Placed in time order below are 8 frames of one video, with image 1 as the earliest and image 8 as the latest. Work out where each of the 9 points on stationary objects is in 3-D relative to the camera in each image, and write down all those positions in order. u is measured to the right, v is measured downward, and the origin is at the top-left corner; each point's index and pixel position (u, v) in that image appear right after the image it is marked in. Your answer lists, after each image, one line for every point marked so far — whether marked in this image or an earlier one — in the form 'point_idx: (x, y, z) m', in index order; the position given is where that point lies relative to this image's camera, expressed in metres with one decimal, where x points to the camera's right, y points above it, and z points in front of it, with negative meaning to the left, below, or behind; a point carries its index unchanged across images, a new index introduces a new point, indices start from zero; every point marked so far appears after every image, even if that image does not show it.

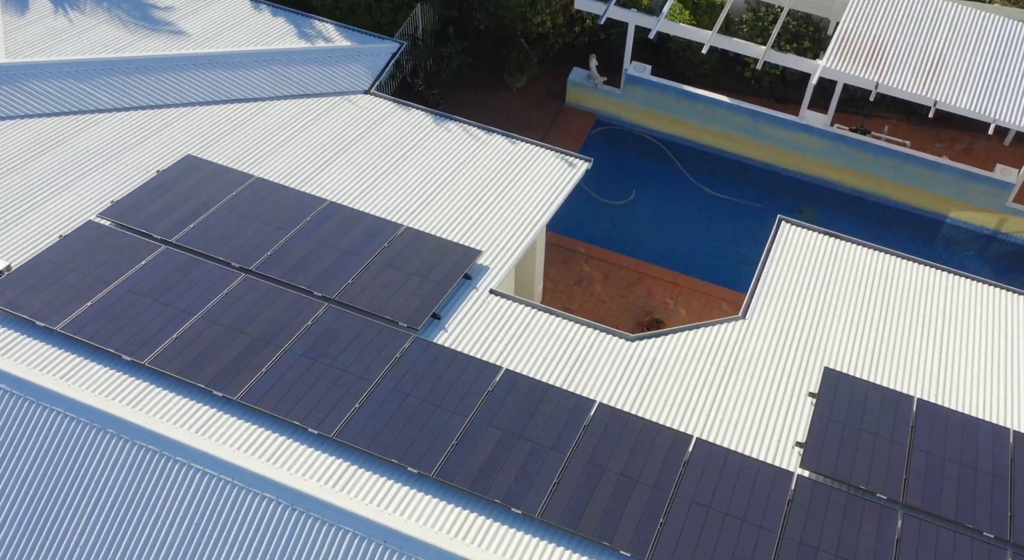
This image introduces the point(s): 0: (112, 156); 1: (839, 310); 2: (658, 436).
0: (-7.0, +2.2, +18.8) m
1: (+5.4, -0.5, +17.8) m
2: (+2.0, -2.1, +14.5) m
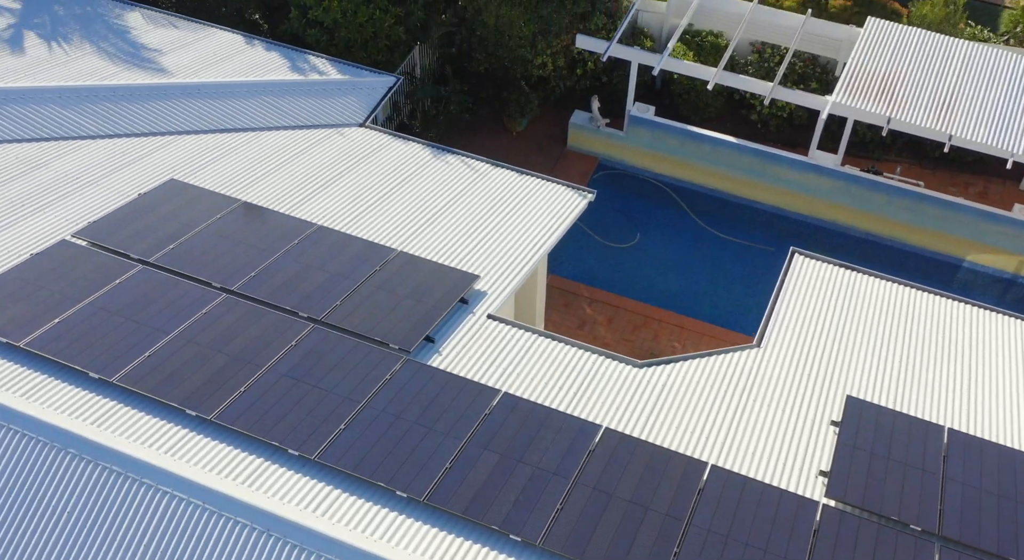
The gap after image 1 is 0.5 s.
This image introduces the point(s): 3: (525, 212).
0: (-7.0, +1.7, +18.0) m
1: (+5.4, -0.9, +16.7) m
2: (+2.0, -2.2, +13.4) m
3: (+0.2, +1.2, +19.1) m
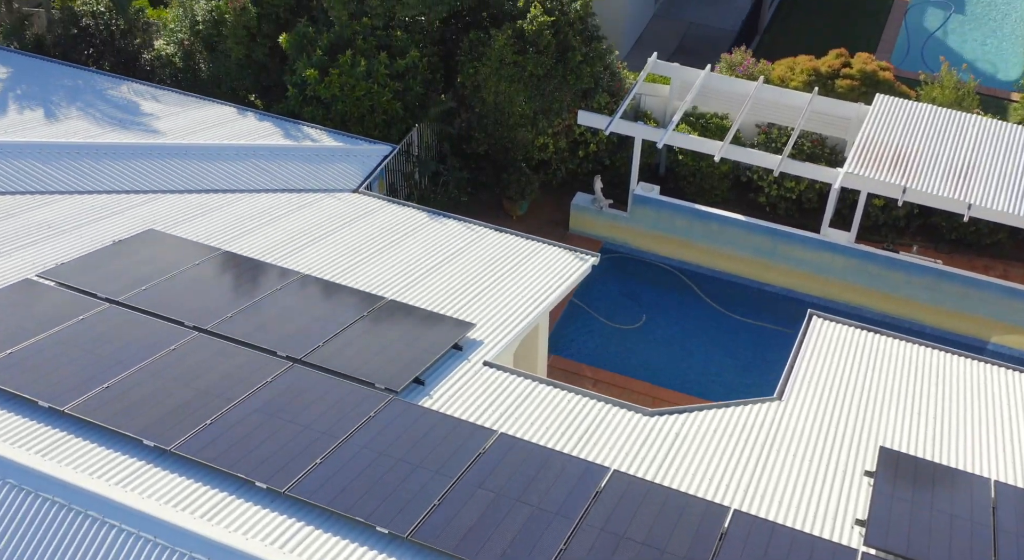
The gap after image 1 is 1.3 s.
0: (-7.1, +0.8, +17.0) m
1: (+5.4, -1.6, +15.3) m
2: (+1.9, -2.5, +11.8) m
3: (+0.2, +0.1, +18.0) m
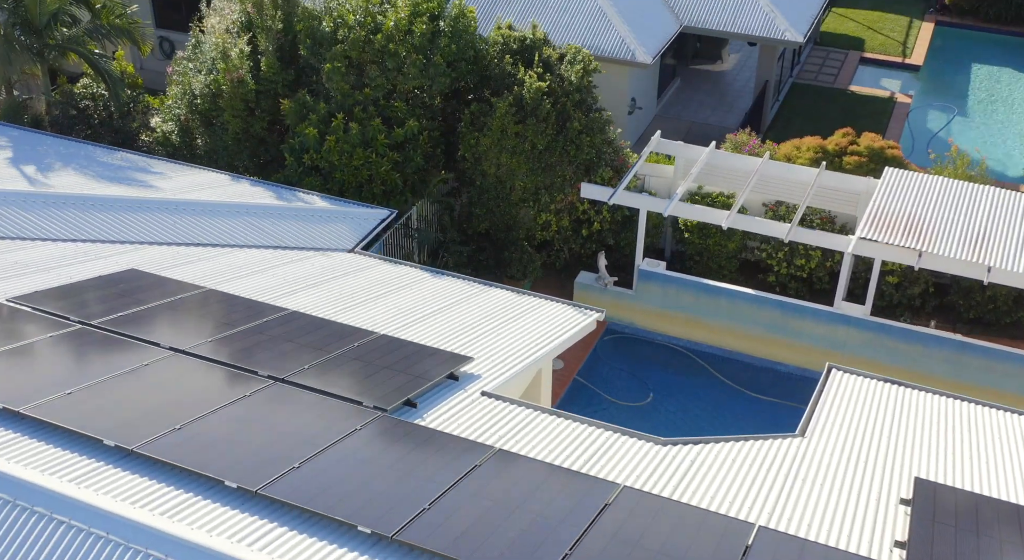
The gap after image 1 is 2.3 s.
0: (-7.0, +0.2, +16.2) m
1: (+5.4, -2.1, +14.2) m
2: (+1.9, -2.4, +10.6) m
3: (+0.2, -0.7, +17.1) m
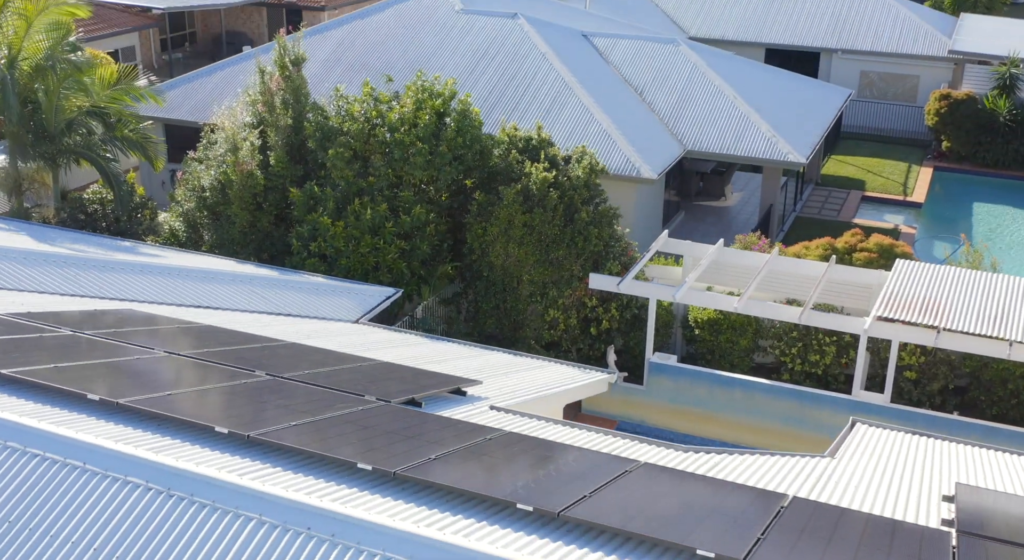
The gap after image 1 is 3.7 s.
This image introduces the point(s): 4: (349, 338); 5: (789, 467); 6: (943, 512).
0: (-6.9, -0.4, +15.7) m
1: (+5.5, -2.3, +13.3) m
2: (+2.0, -1.9, +9.8) m
3: (+0.3, -1.5, +16.4) m
4: (-2.6, -0.9, +17.3) m
5: (+3.0, -2.0, +11.6) m
6: (+4.2, -2.3, +10.3) m
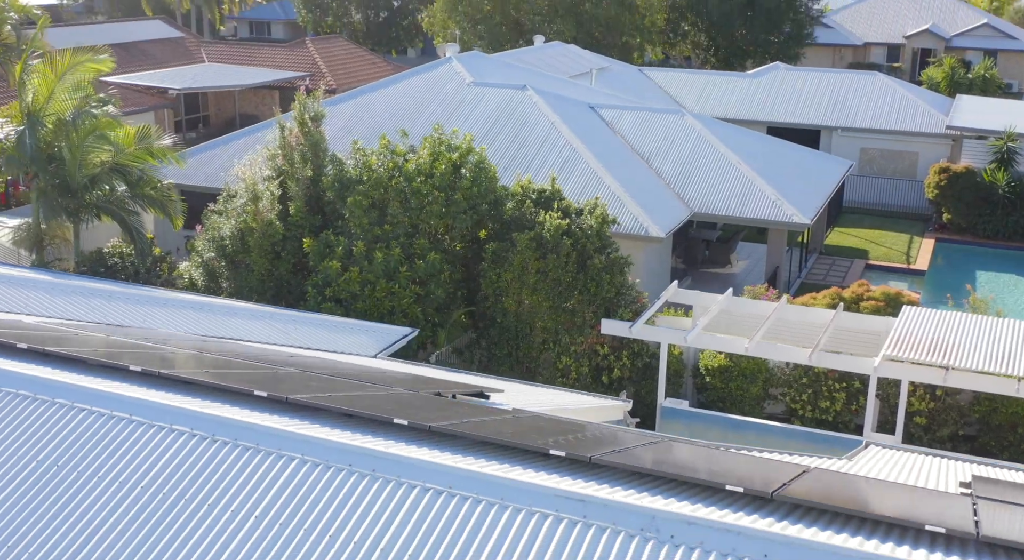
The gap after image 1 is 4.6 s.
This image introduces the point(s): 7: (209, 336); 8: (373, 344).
0: (-6.6, -0.8, +16.1) m
1: (+5.7, -2.4, +13.5) m
2: (+2.3, -1.7, +10.0) m
3: (+0.6, -1.9, +16.7) m
4: (-2.3, -1.4, +17.6) m
5: (+3.2, -2.0, +11.8) m
6: (+4.4, -2.2, +10.5) m
7: (-5.0, -1.0, +17.7) m
8: (-2.5, -1.2, +19.8) m
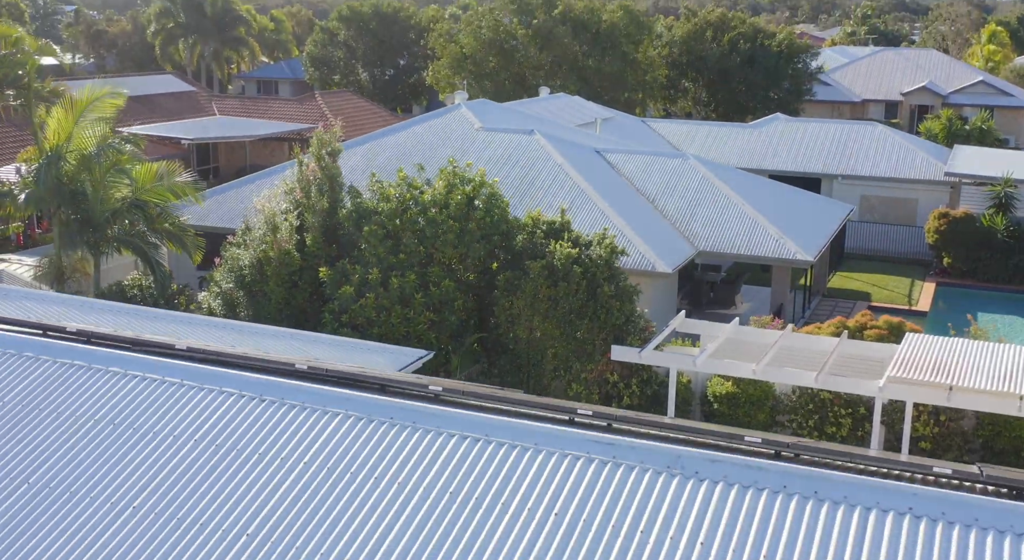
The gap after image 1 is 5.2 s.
0: (-6.4, -1.0, +16.6) m
1: (+6.0, -2.5, +13.9) m
2: (+2.5, -1.6, +10.5) m
3: (+0.9, -2.1, +17.1) m
4: (-2.1, -1.7, +18.1) m
5: (+3.5, -2.0, +12.3) m
6: (+4.7, -2.0, +11.0) m
7: (-4.8, -1.3, +18.3) m
8: (-2.3, -1.6, +20.3) m
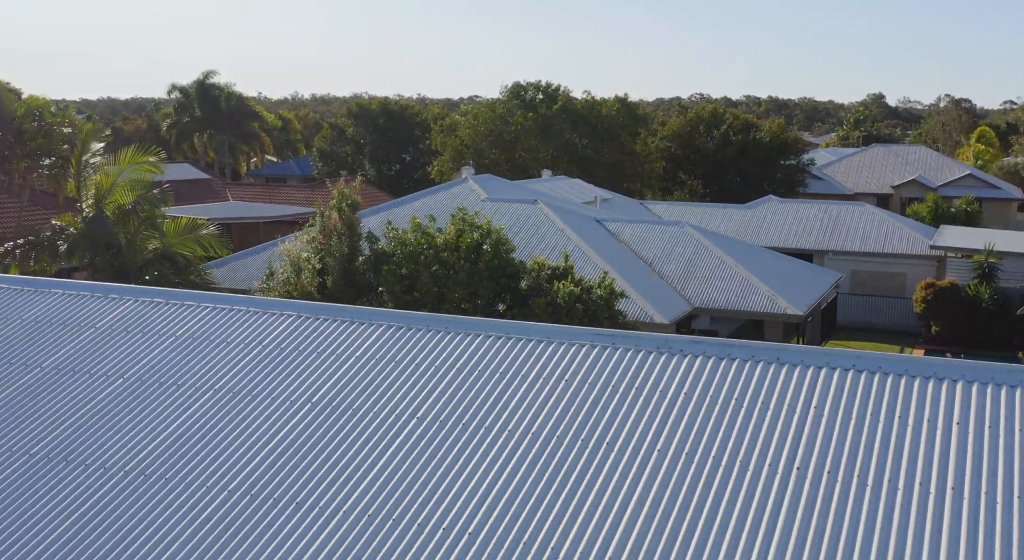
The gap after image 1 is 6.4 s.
0: (-6.2, -1.1, +18.3) m
1: (+6.1, -2.4, +15.4) m
2: (+2.7, -1.1, +12.1) m
3: (+1.0, -2.3, +18.7) m
4: (-1.9, -2.0, +19.7) m
5: (+3.6, -1.7, +13.8) m
6: (+4.8, -1.7, +12.5) m
7: (-4.6, -1.6, +19.9) m
8: (-2.1, -2.1, +21.8) m
